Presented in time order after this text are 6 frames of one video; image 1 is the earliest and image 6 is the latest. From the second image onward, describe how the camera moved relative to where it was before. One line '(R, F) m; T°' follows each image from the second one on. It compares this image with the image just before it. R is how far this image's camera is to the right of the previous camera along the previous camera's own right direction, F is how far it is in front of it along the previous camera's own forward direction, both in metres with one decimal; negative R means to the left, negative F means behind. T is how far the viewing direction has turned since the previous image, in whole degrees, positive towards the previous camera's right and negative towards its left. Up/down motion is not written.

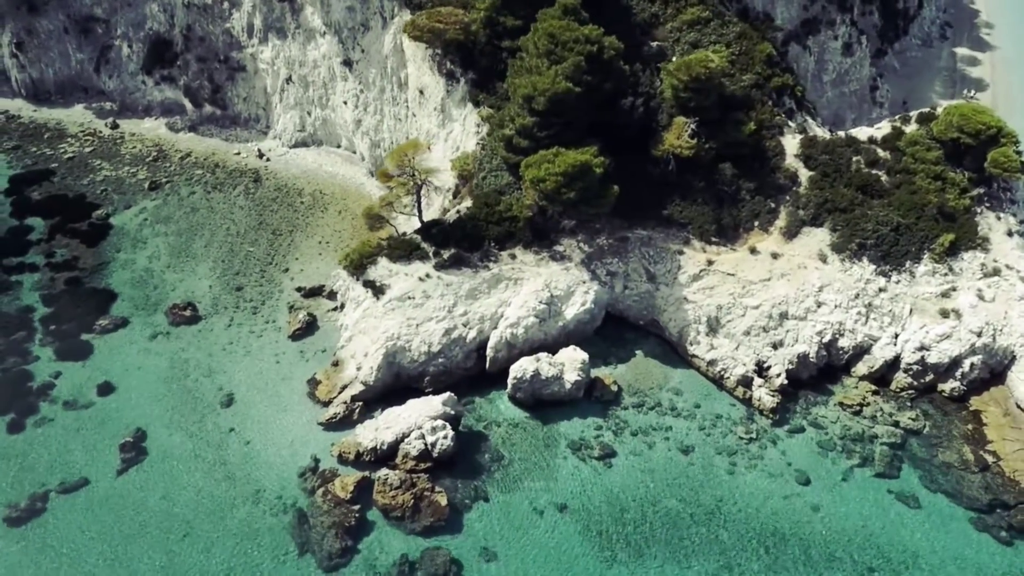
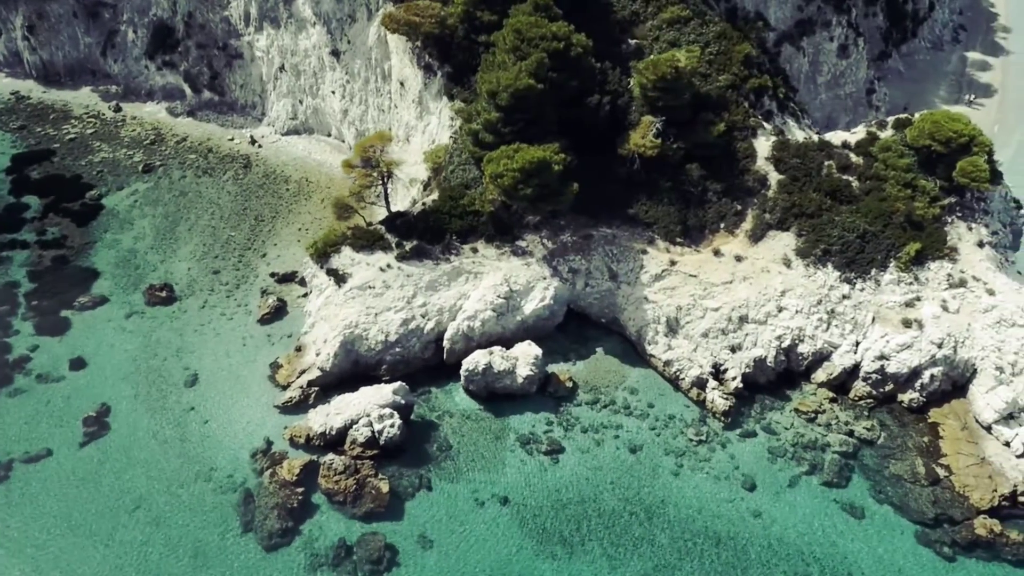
(+3.7, -0.3) m; -3°
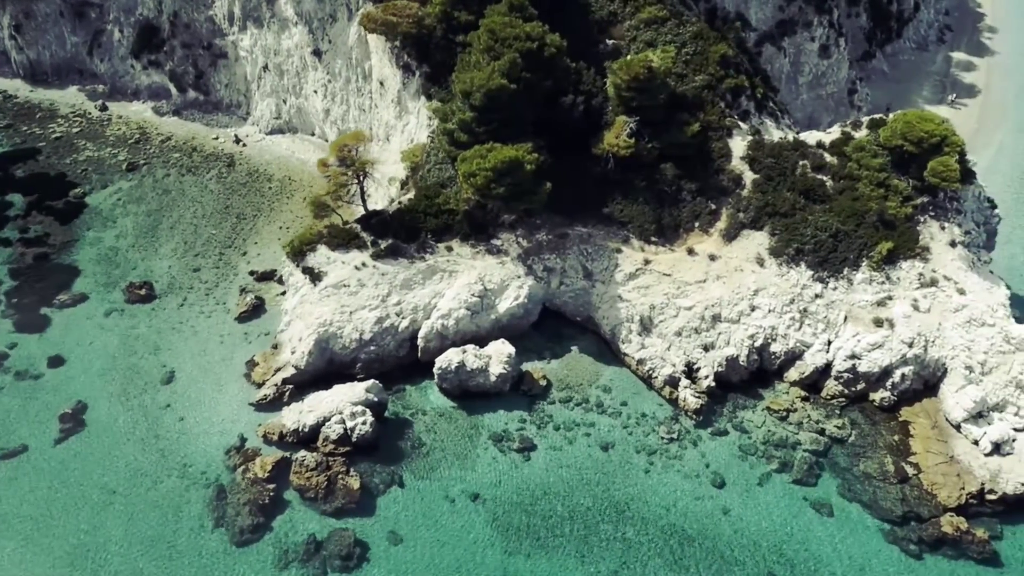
(+1.3, -0.2) m; 0°
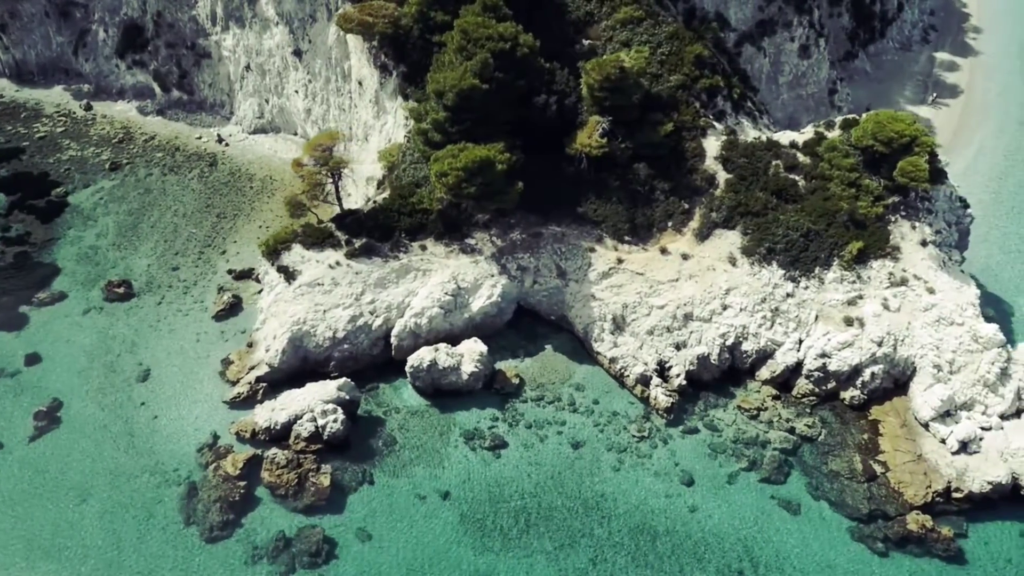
(+1.3, -0.2) m; 0°
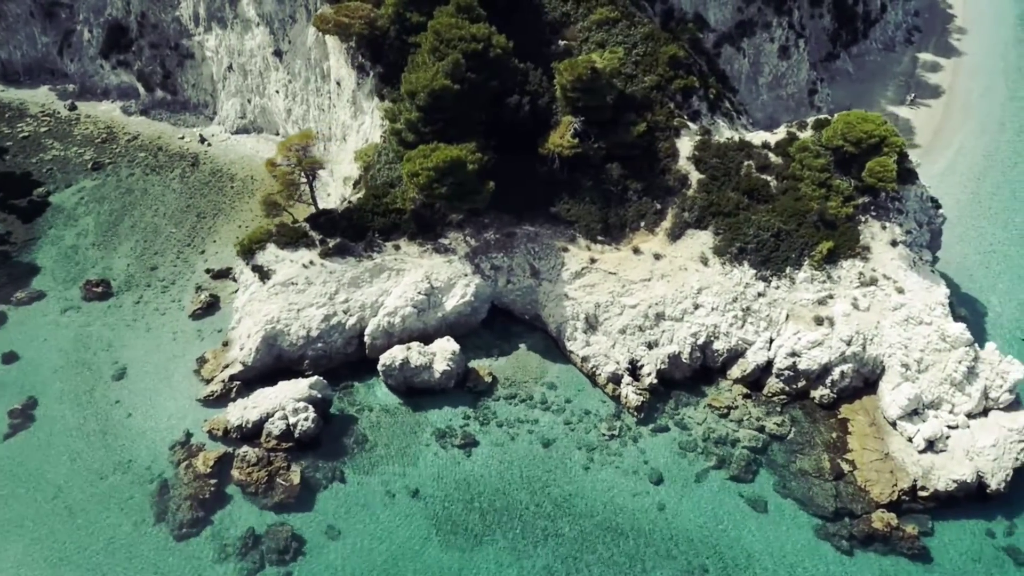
(+1.3, -0.2) m; 0°
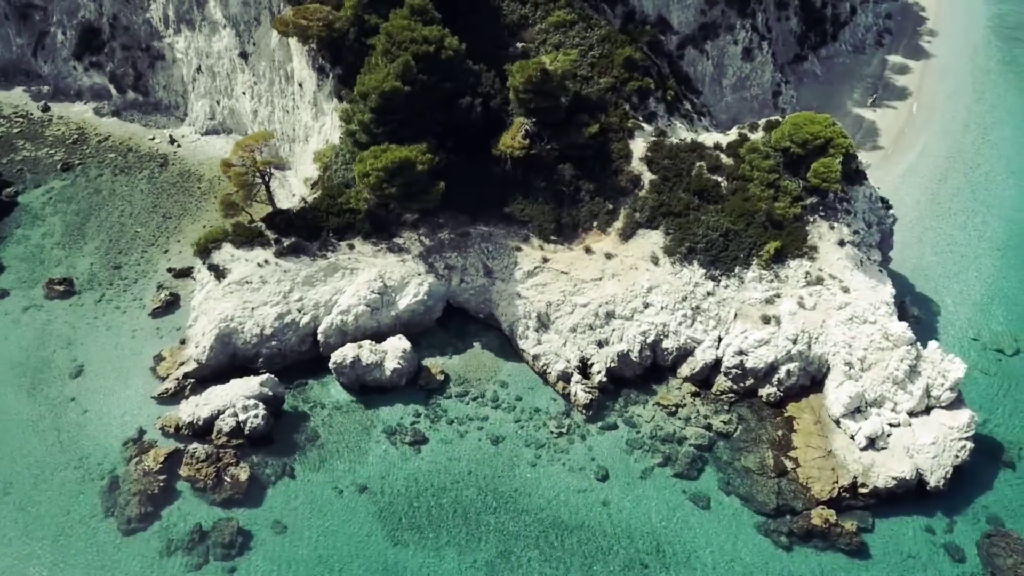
(+2.4, -0.4) m; 0°
